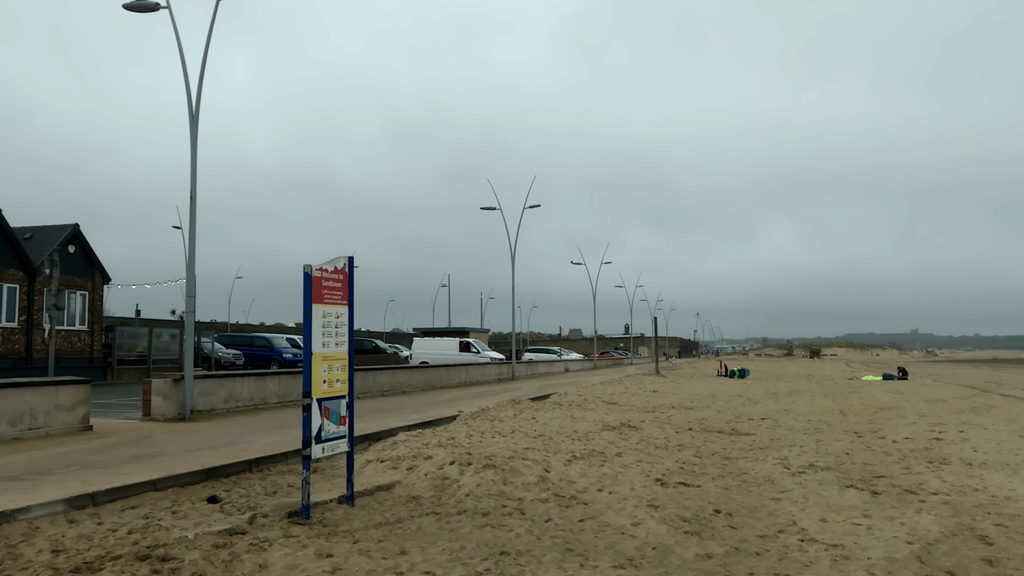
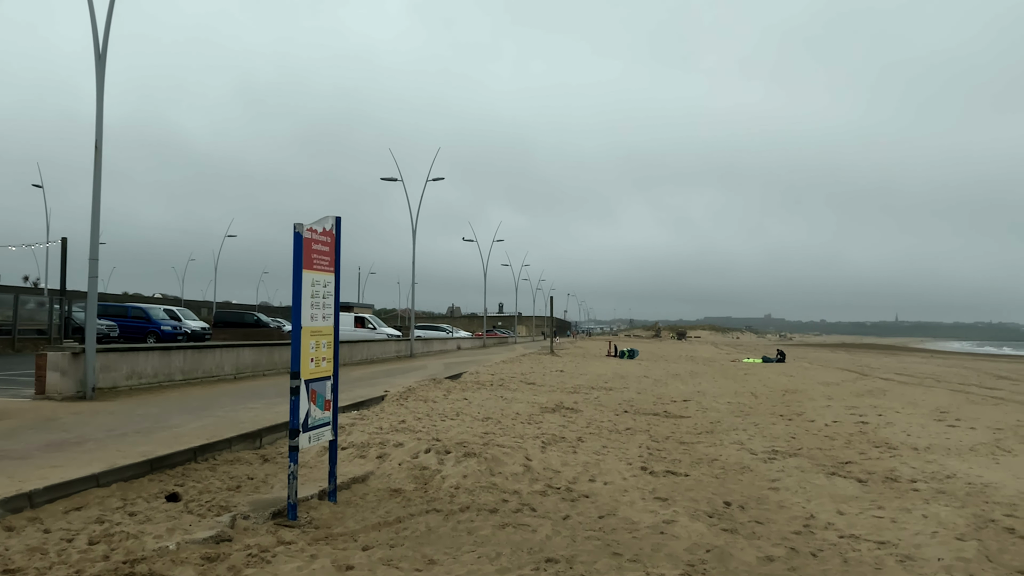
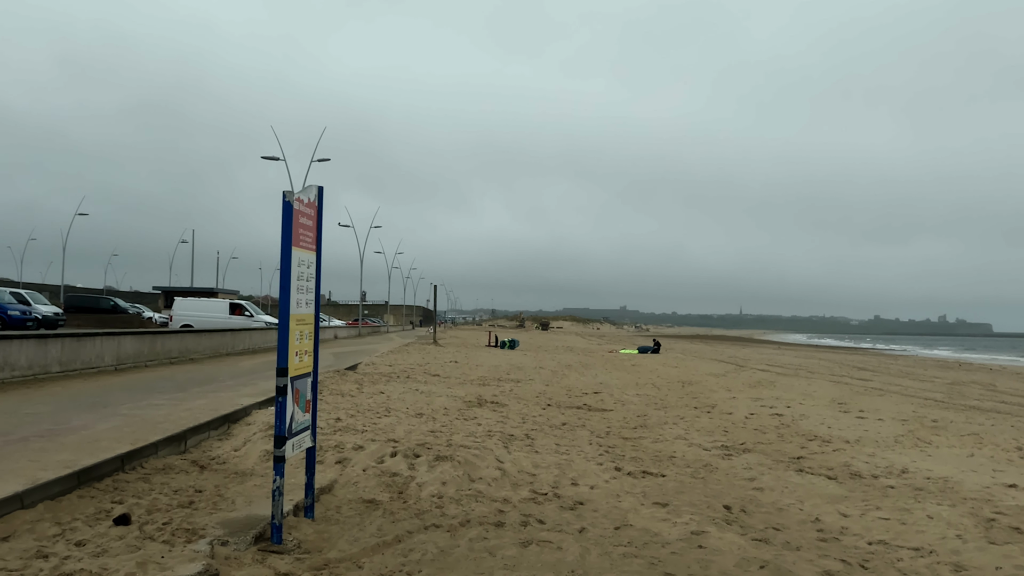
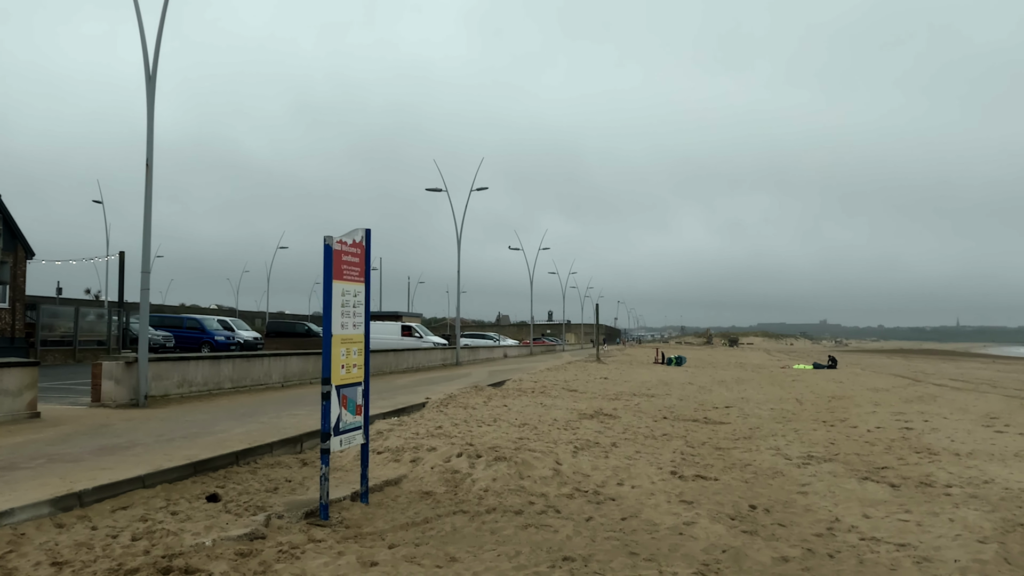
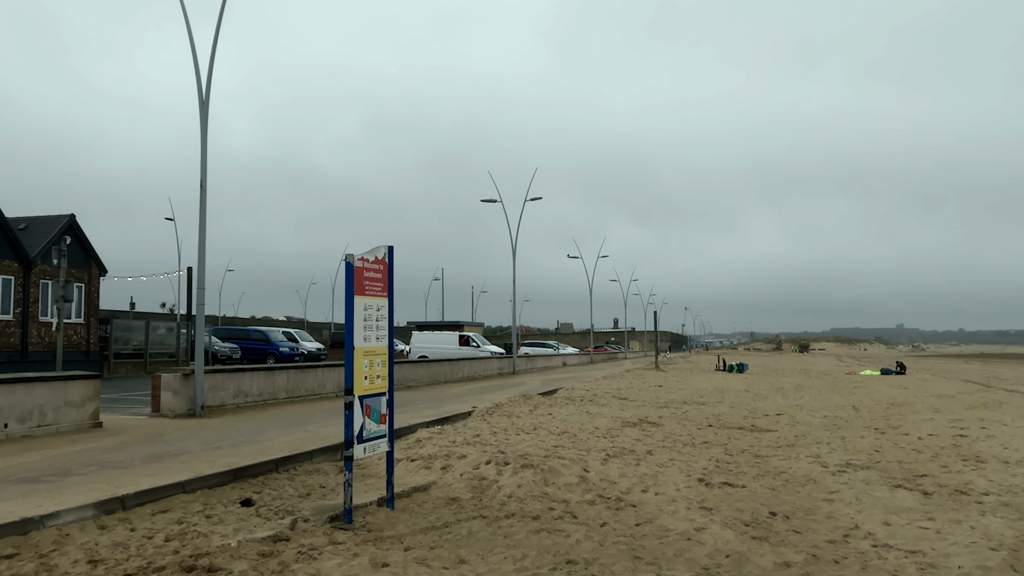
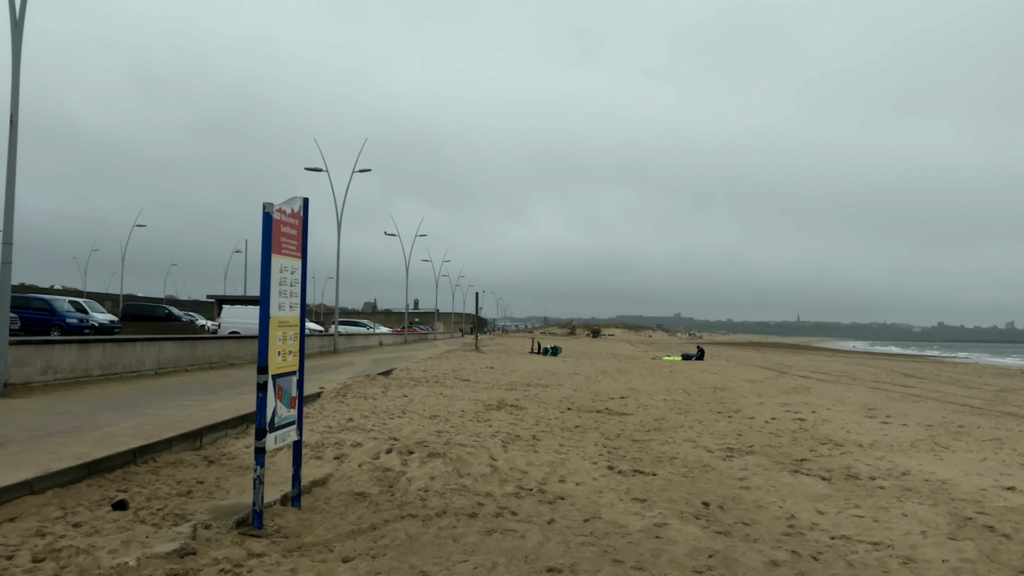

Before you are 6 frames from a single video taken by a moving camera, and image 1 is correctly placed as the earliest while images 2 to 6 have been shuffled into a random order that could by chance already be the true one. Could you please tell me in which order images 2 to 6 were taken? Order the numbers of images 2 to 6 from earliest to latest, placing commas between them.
5, 4, 2, 6, 3
